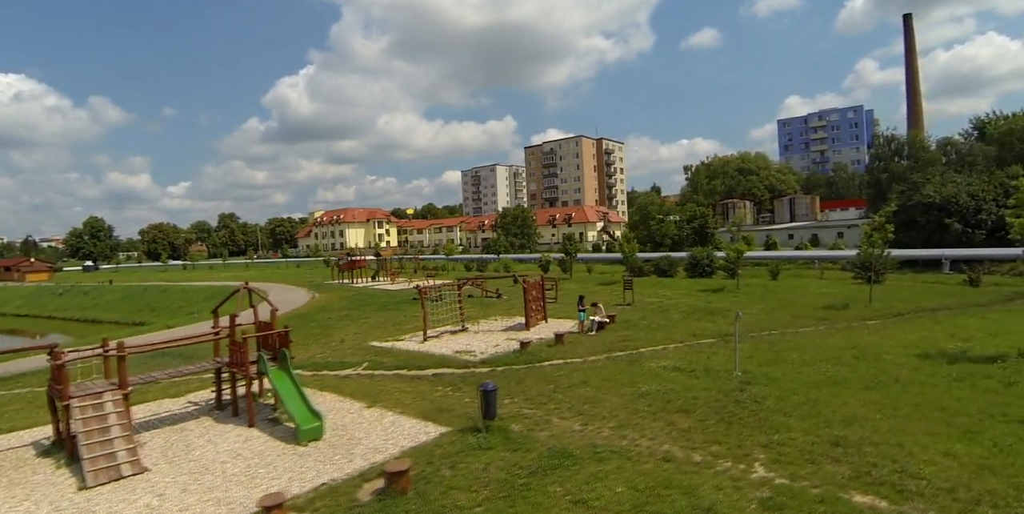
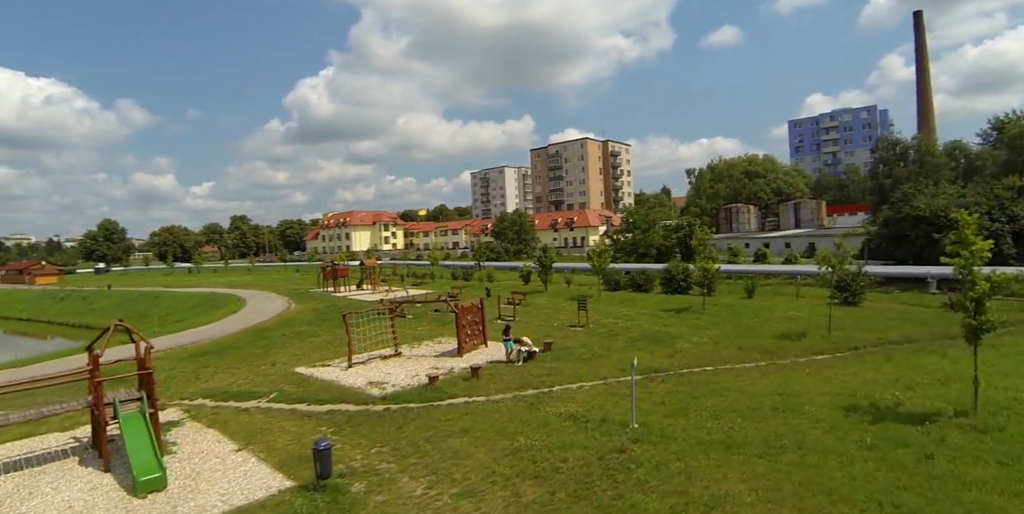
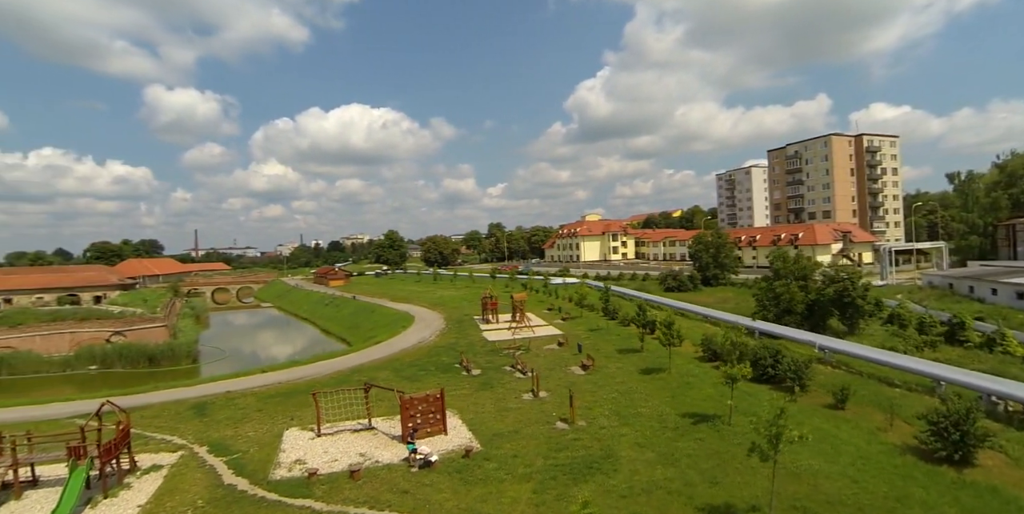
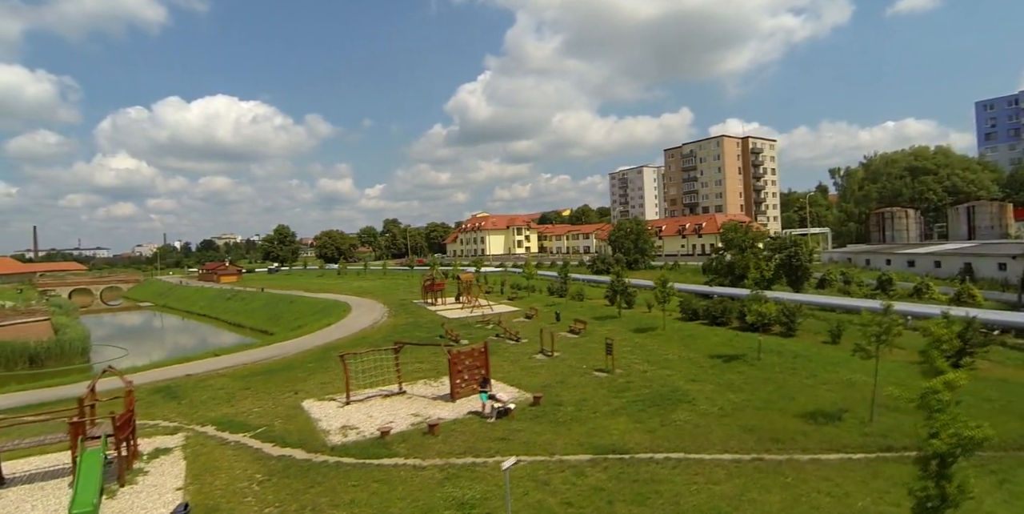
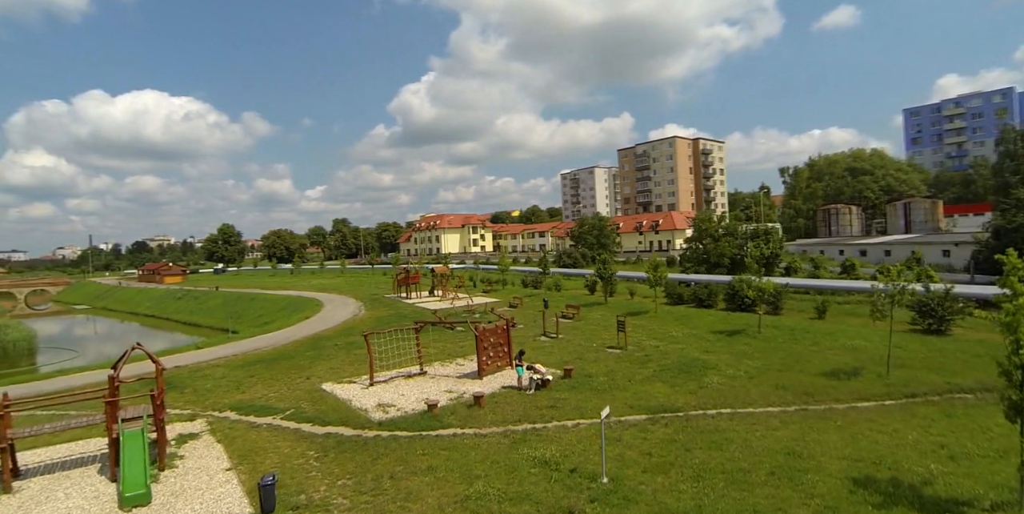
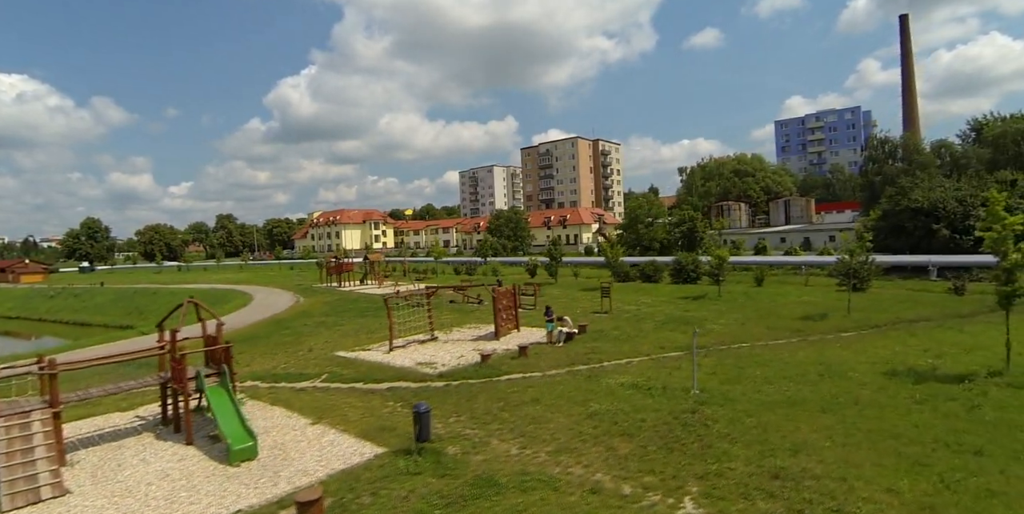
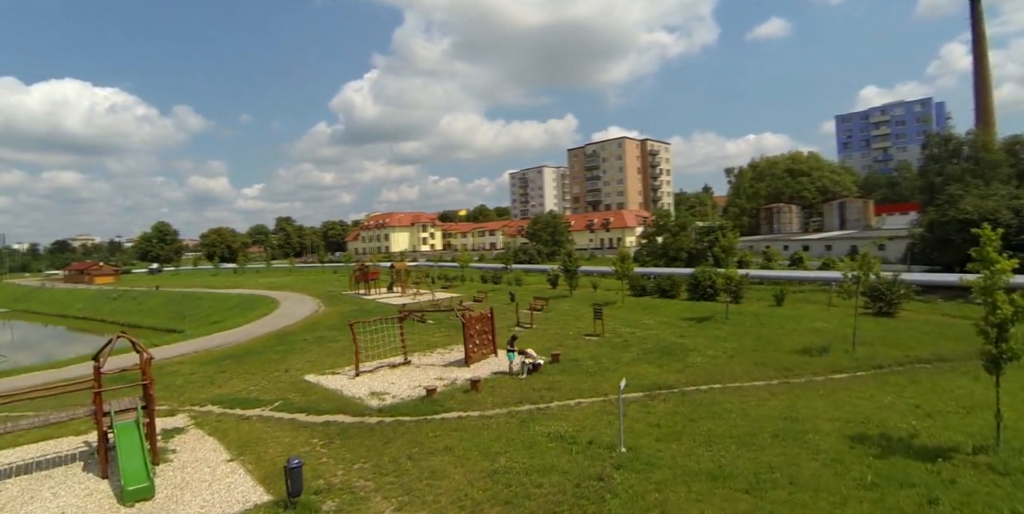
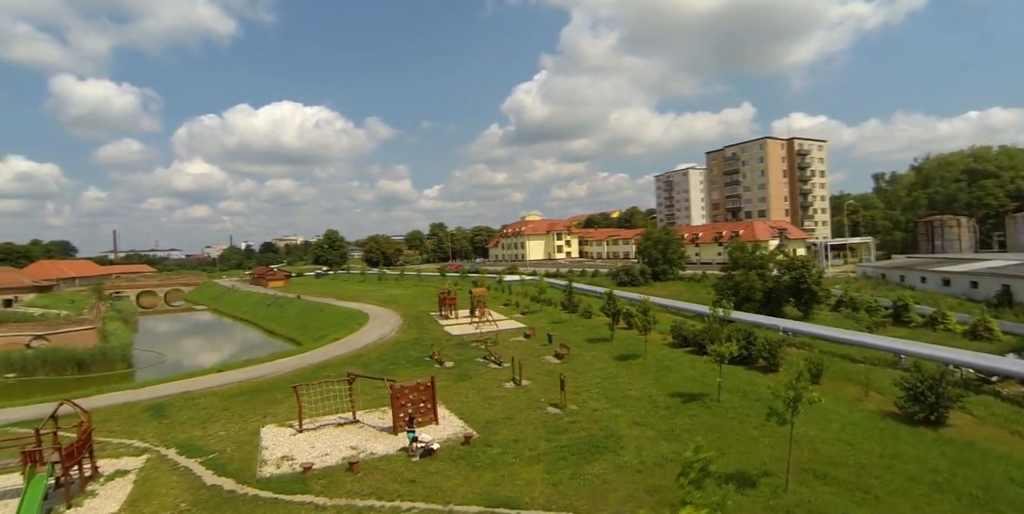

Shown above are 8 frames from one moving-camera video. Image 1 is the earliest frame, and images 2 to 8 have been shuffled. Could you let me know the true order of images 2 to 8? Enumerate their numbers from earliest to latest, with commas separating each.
6, 2, 7, 5, 4, 8, 3
